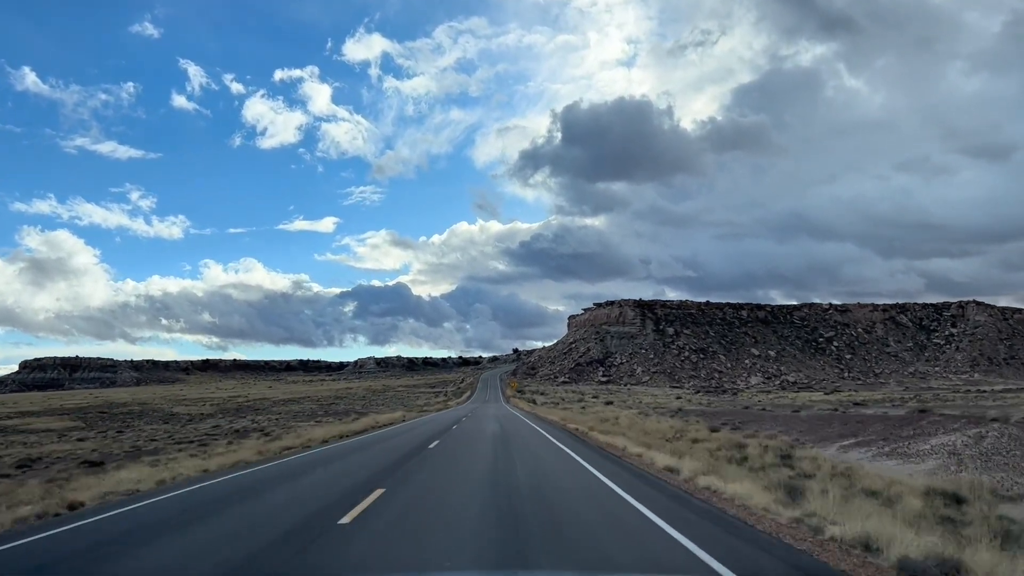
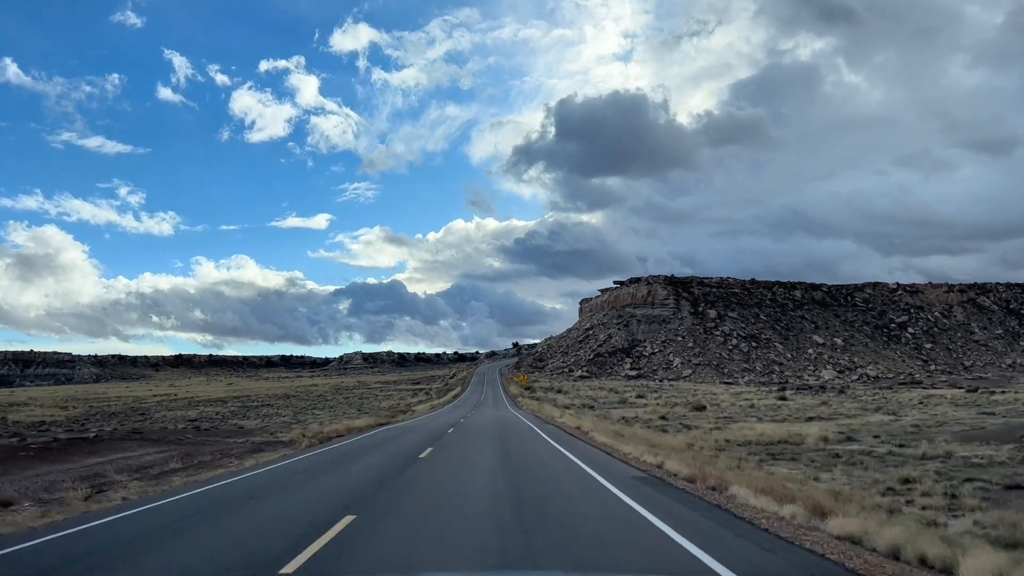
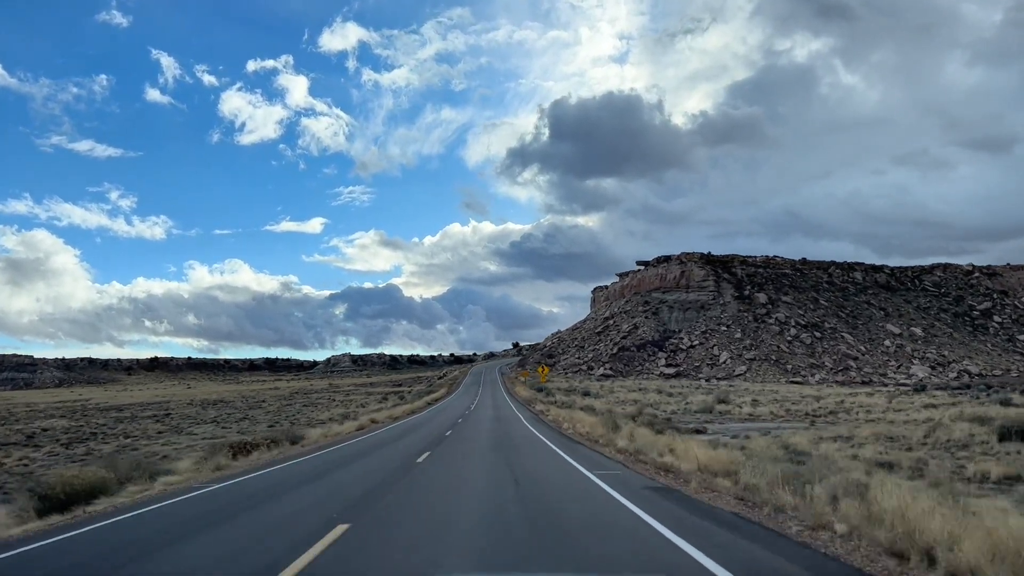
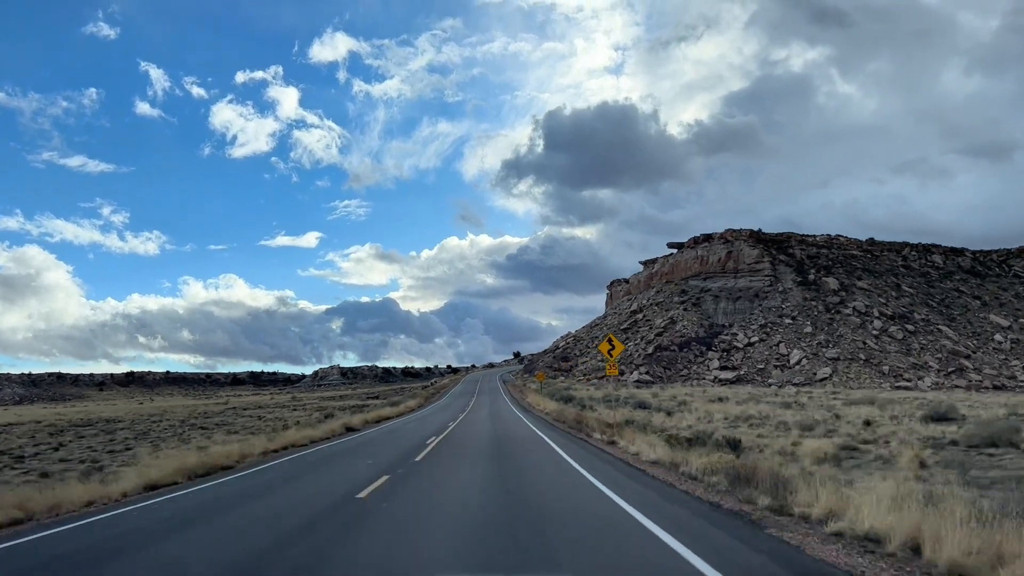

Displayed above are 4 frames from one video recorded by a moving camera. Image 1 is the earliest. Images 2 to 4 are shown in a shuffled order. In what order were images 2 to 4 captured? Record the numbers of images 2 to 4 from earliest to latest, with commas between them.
2, 3, 4
